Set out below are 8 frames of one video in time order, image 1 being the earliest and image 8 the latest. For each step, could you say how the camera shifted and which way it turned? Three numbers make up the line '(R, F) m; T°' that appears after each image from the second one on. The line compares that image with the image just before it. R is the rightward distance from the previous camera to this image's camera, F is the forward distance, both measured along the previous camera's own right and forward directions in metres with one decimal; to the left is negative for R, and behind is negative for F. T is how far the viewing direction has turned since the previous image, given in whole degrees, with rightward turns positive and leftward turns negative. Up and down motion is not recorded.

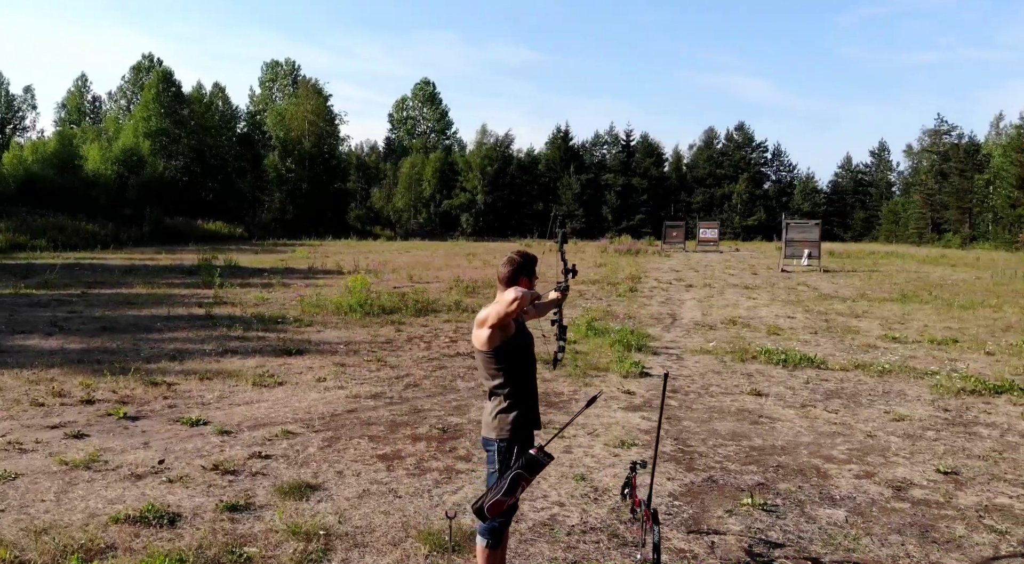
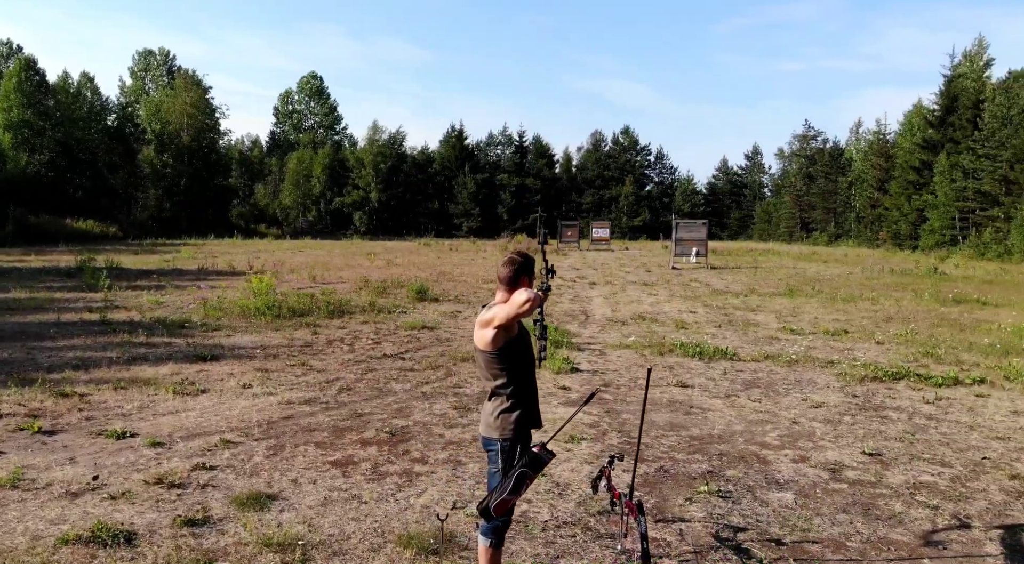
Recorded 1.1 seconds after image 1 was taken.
(-0.7, 0.0) m; +8°
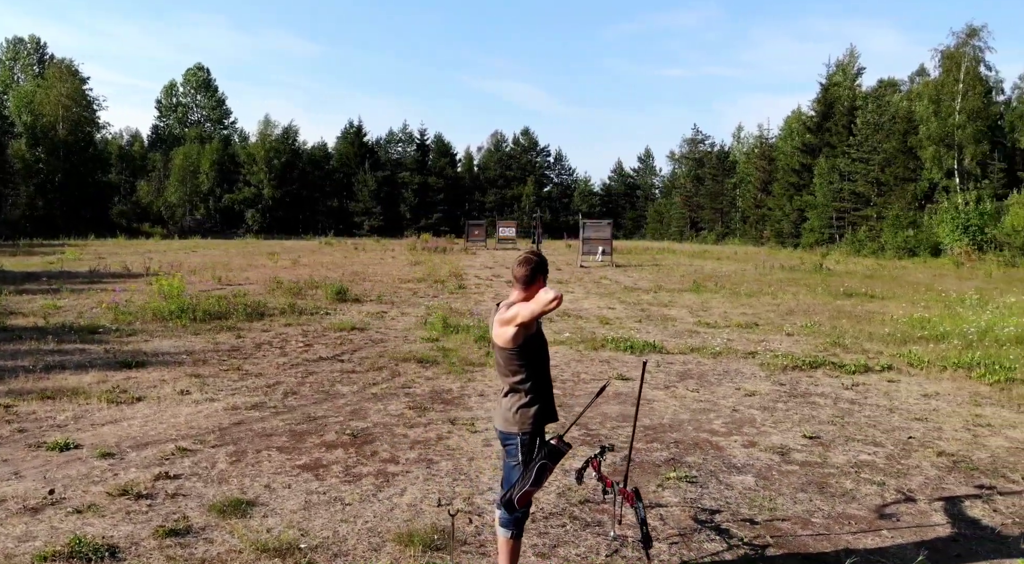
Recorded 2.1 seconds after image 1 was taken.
(-0.8, -0.1) m; +8°
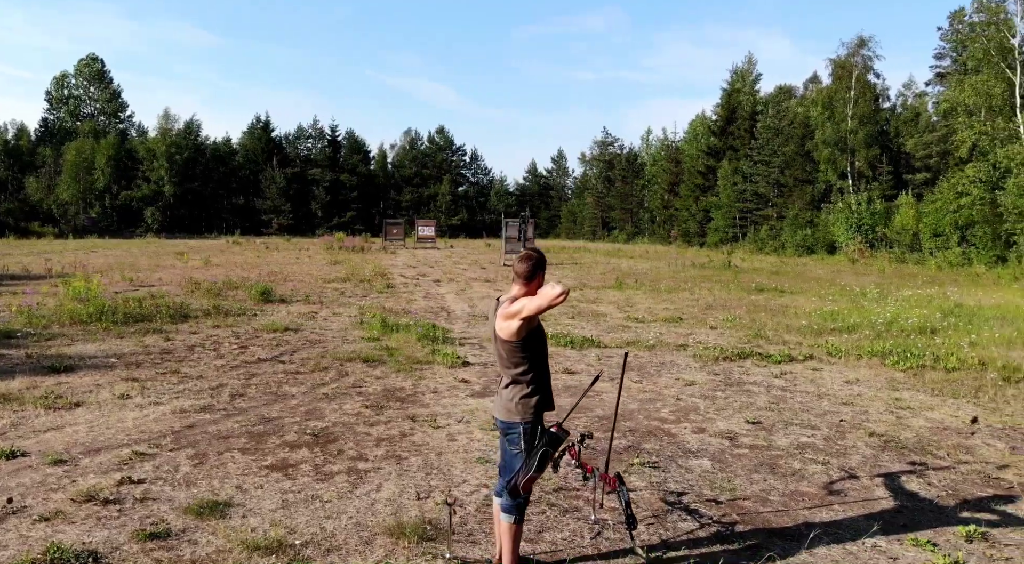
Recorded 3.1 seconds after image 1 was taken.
(-0.6, -0.2) m; +7°
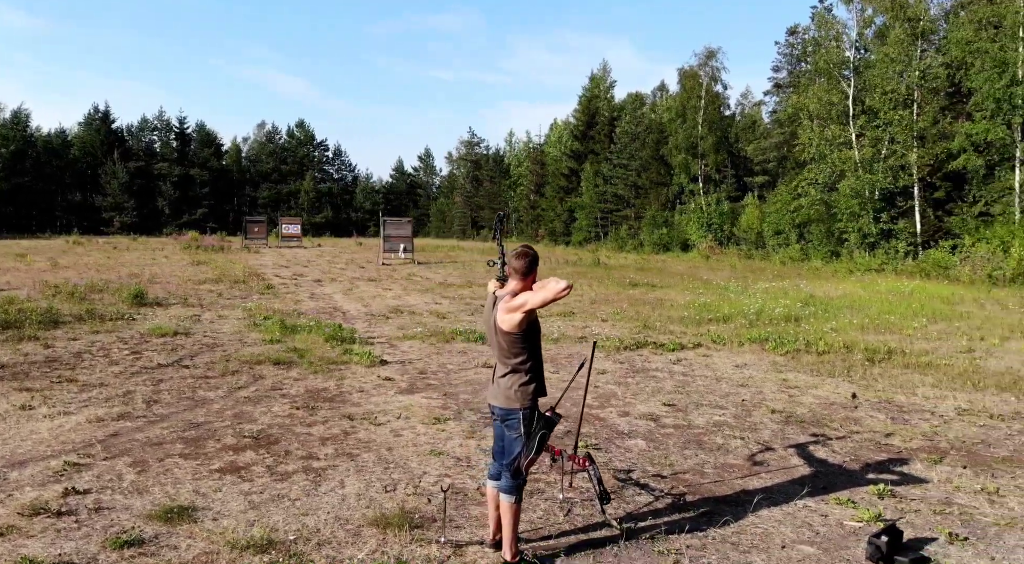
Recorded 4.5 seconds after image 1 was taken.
(-1.1, -0.3) m; +11°
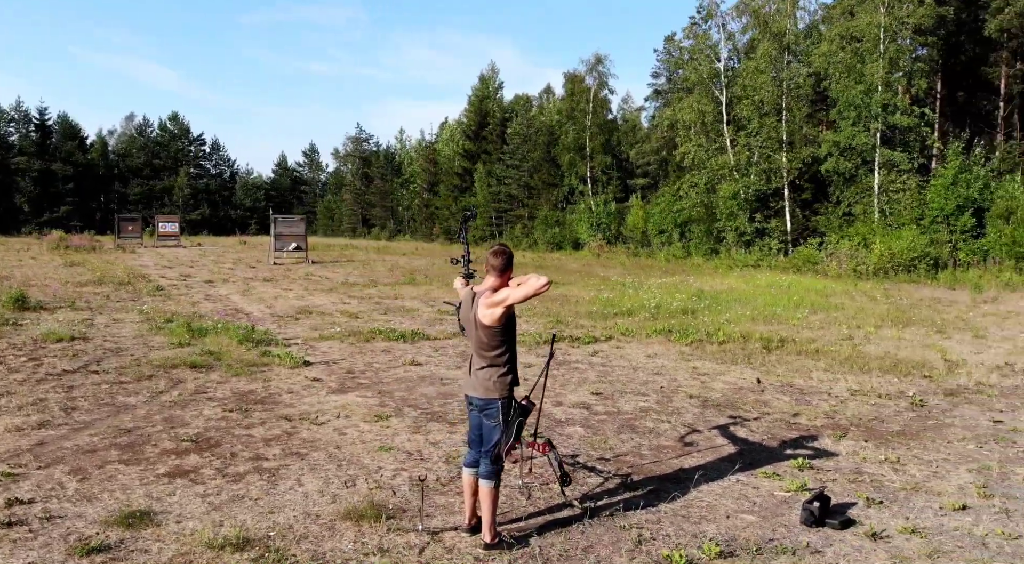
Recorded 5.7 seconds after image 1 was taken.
(-0.7, -0.3) m; +9°
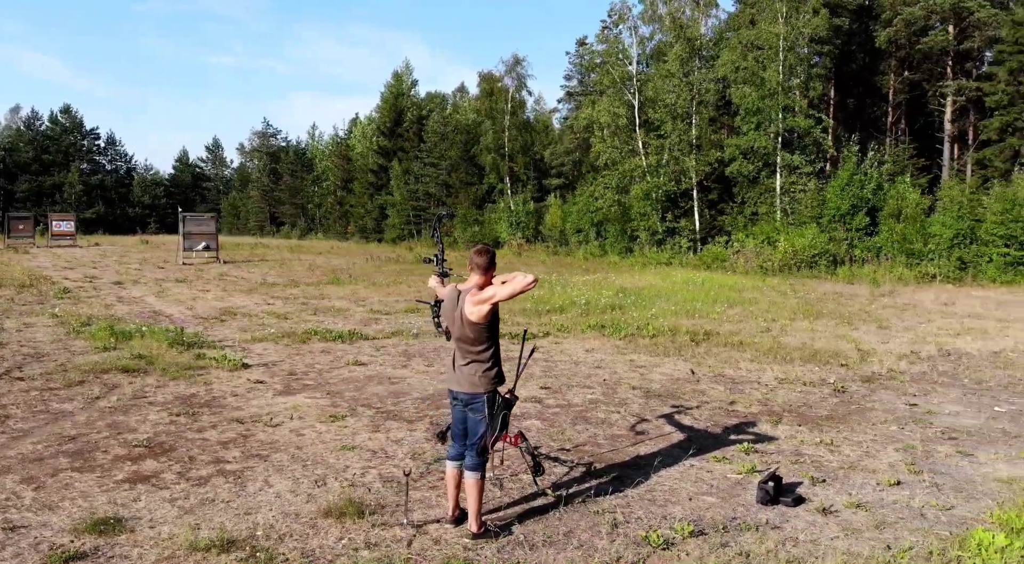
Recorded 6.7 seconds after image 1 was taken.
(-0.6, -0.2) m; +7°
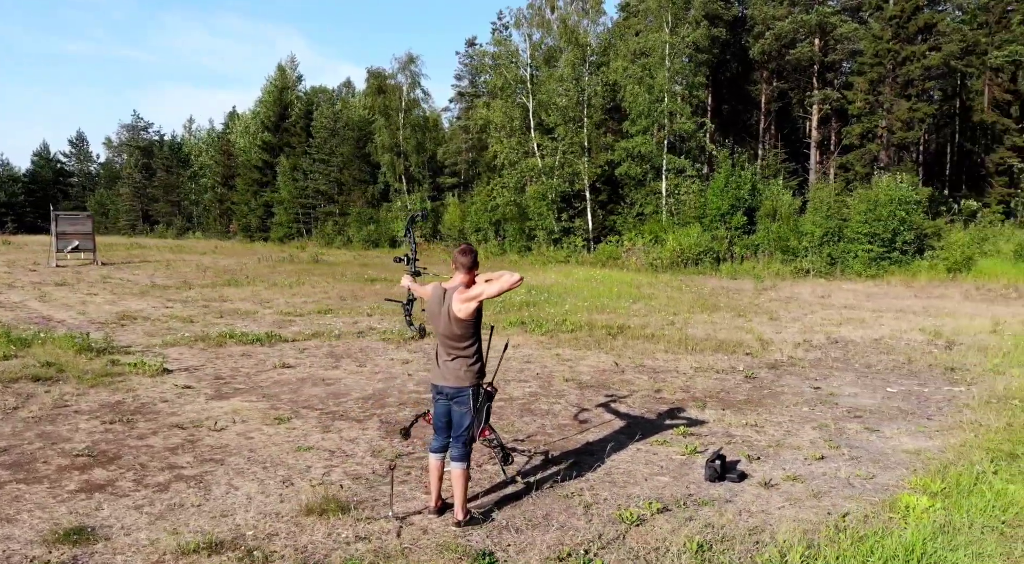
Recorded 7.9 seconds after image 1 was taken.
(-0.9, -0.2) m; +9°
